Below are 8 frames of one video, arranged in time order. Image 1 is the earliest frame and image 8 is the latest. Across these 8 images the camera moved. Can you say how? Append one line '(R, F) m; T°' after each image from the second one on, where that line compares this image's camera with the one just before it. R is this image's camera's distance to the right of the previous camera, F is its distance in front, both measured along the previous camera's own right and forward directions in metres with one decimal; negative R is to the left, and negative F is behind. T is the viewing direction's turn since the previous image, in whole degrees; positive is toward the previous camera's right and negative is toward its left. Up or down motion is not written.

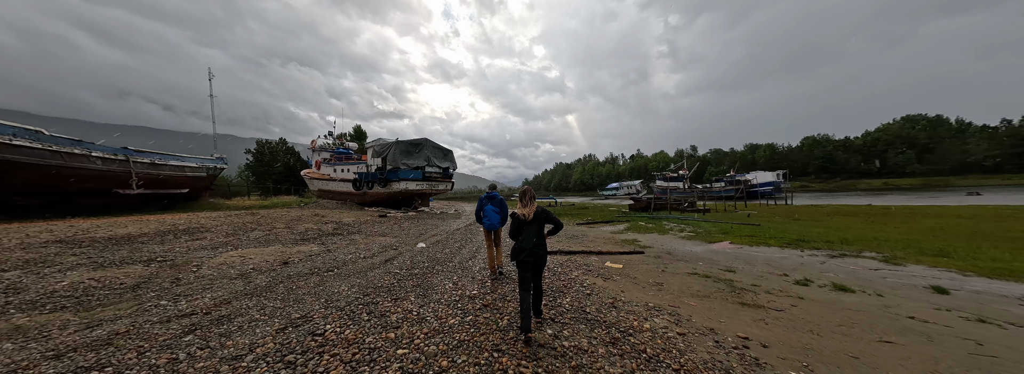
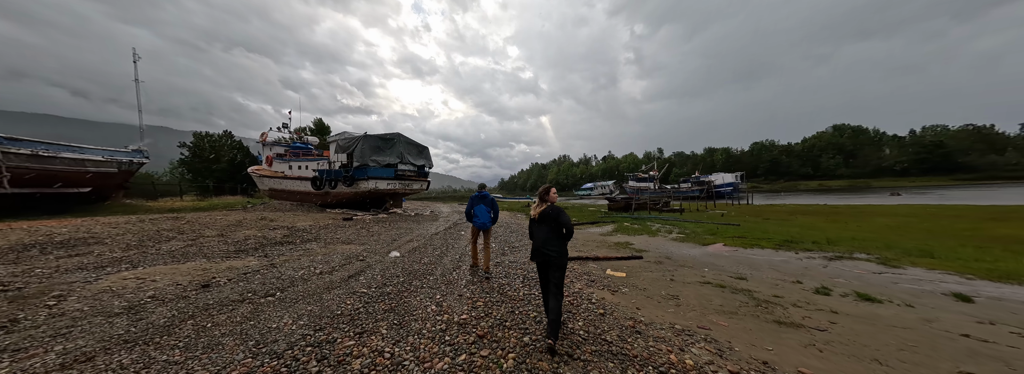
(-0.5, +1.2) m; +6°
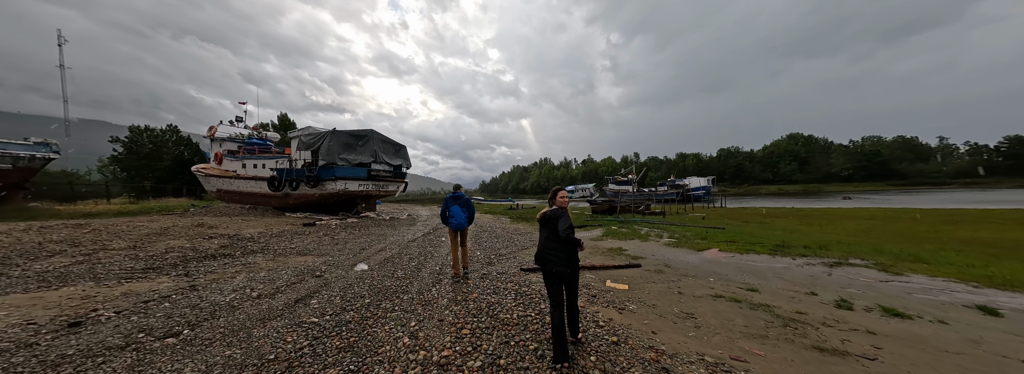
(-0.3, +1.0) m; +5°
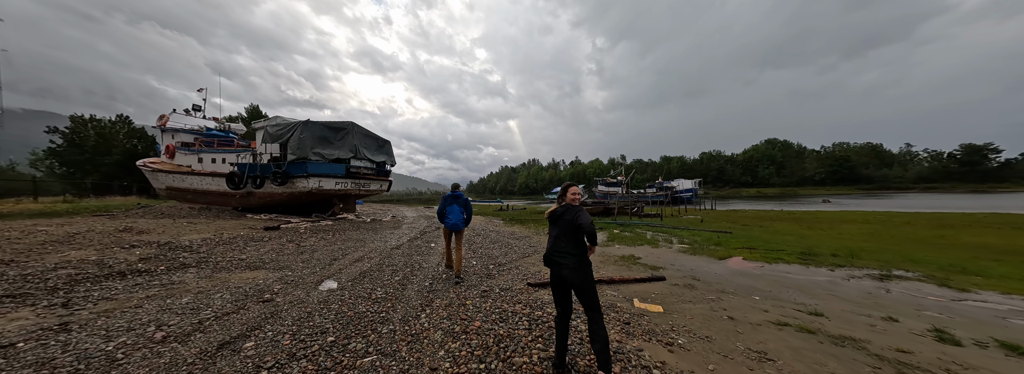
(-0.6, +1.4) m; +3°
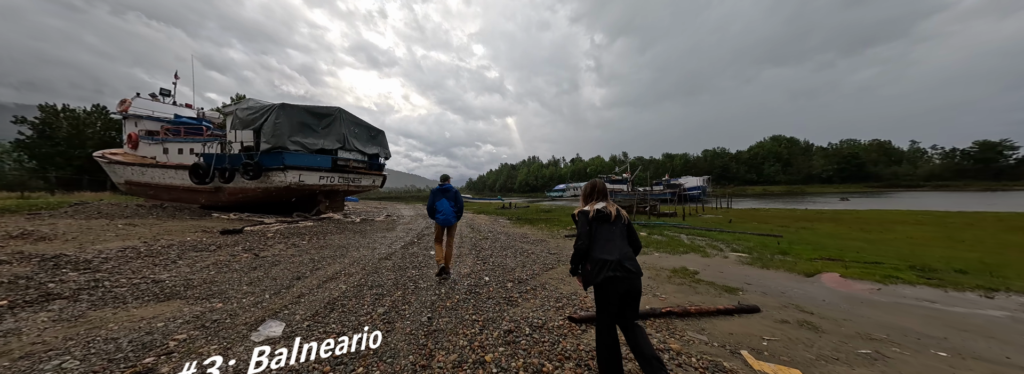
(-0.7, +2.2) m; 0°
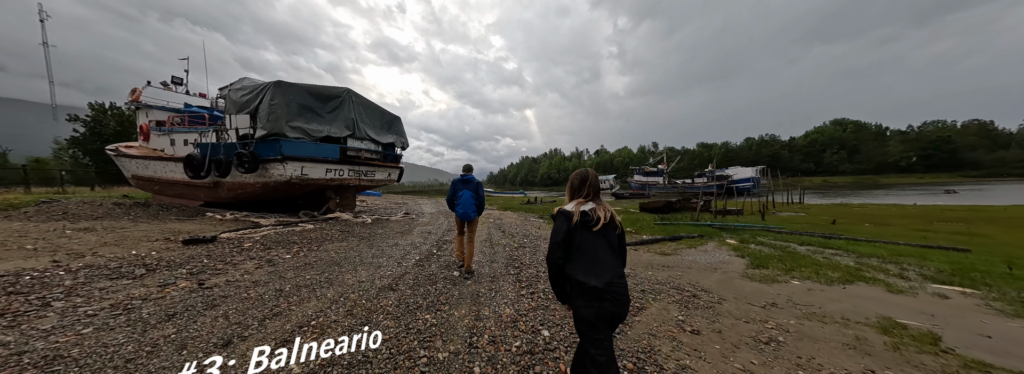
(-1.0, +3.0) m; -5°
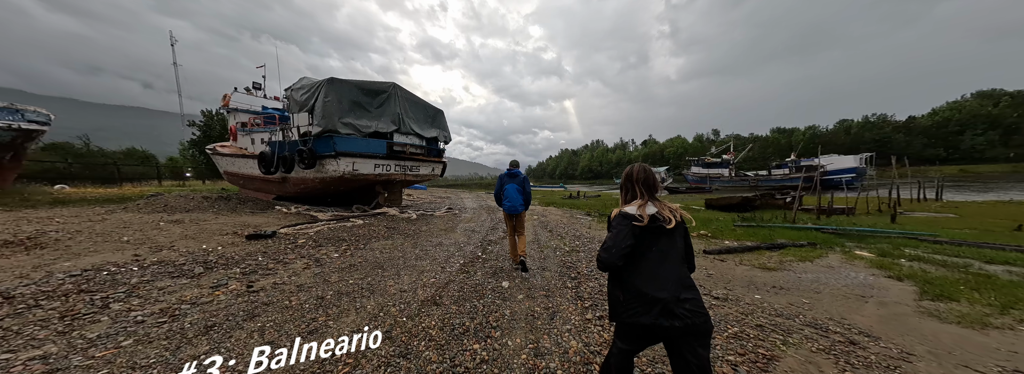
(-0.5, +1.1) m; -9°
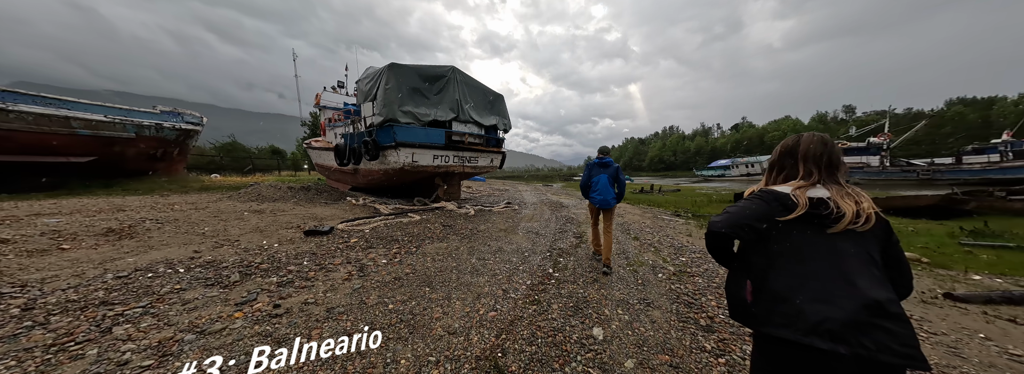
(-0.7, +2.0) m; -13°
